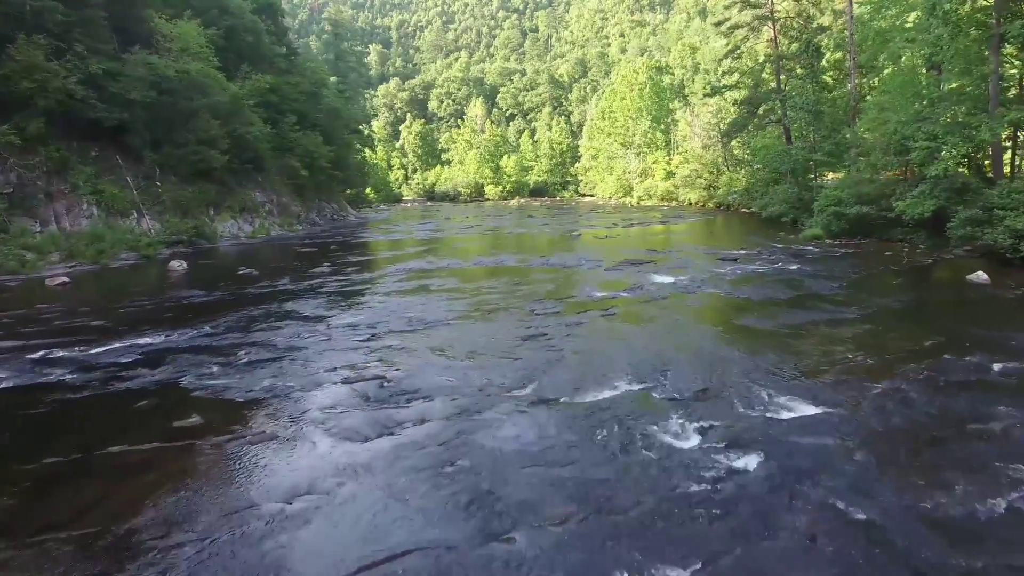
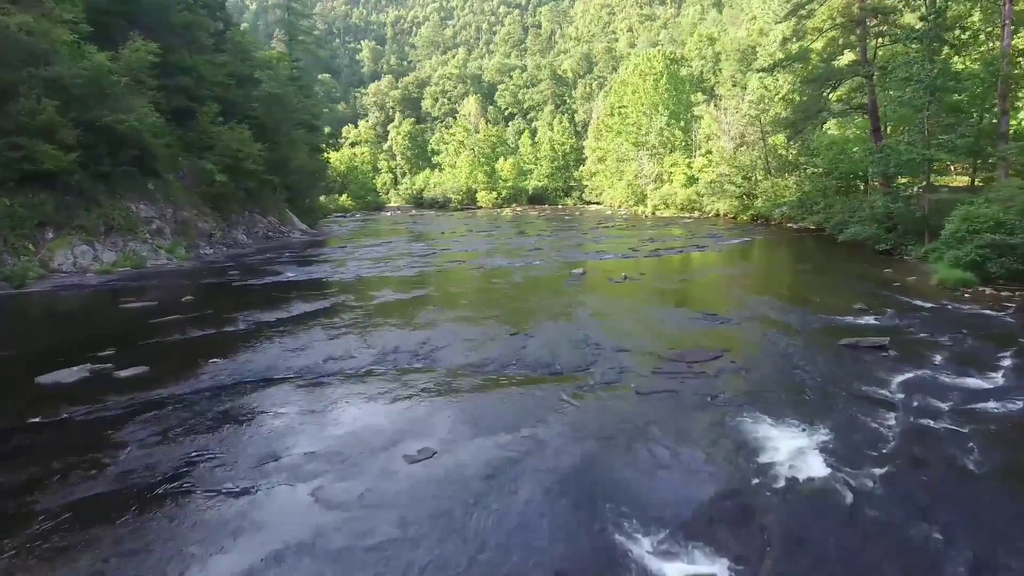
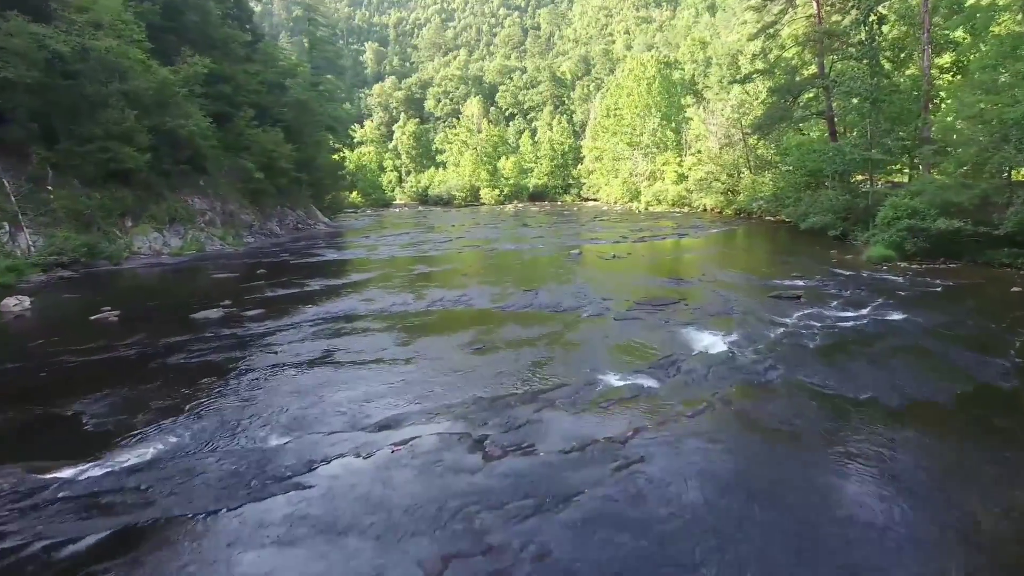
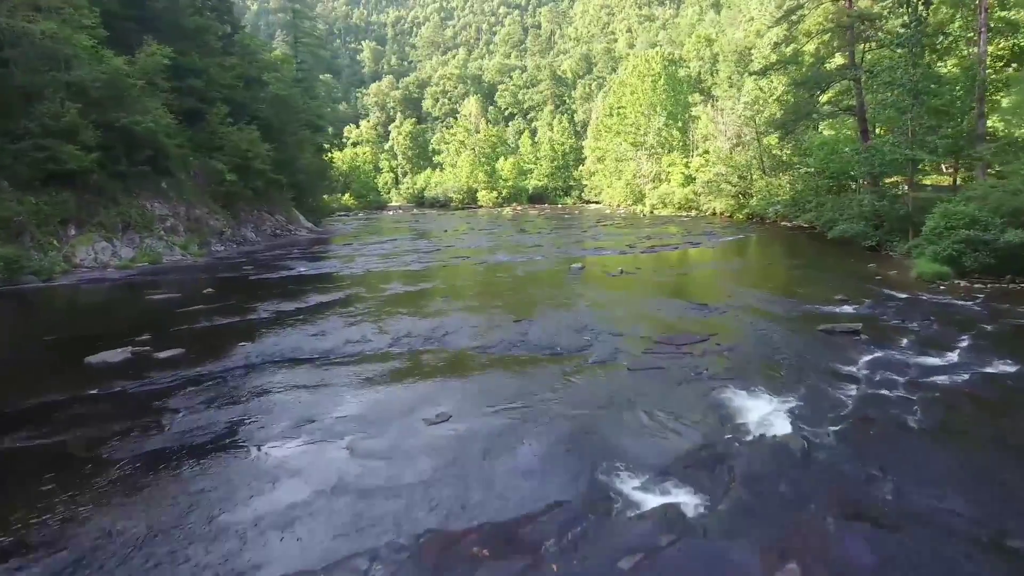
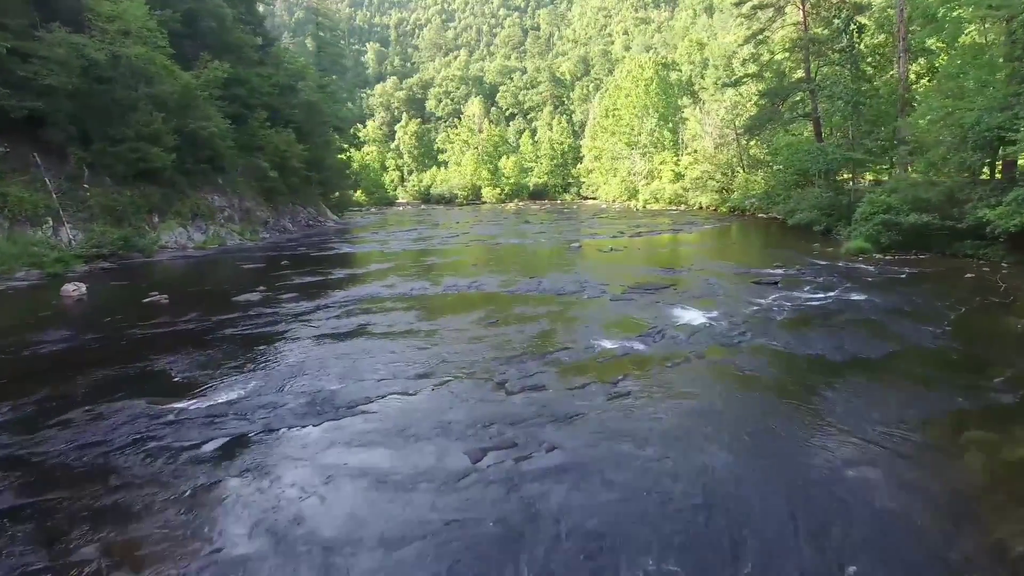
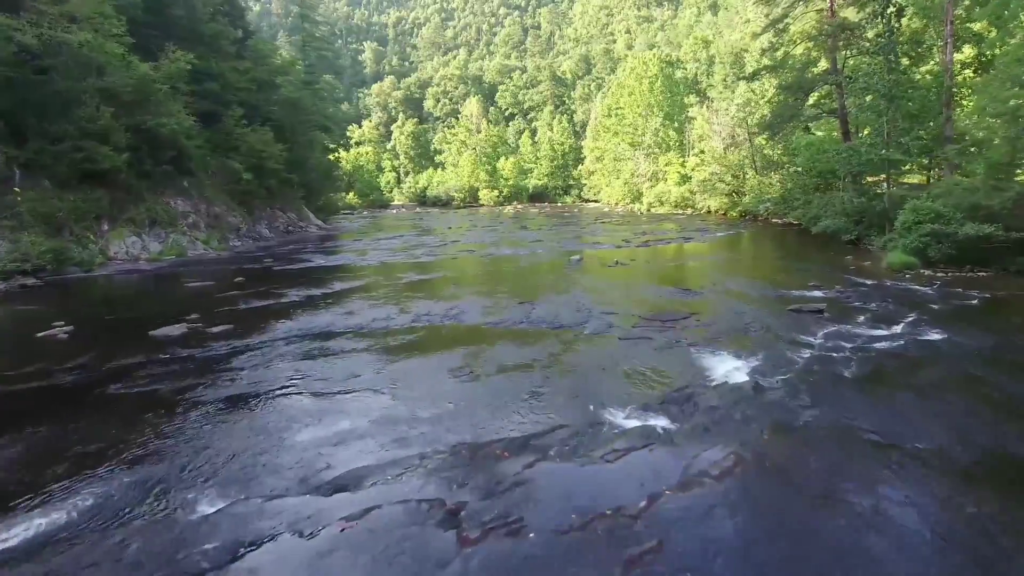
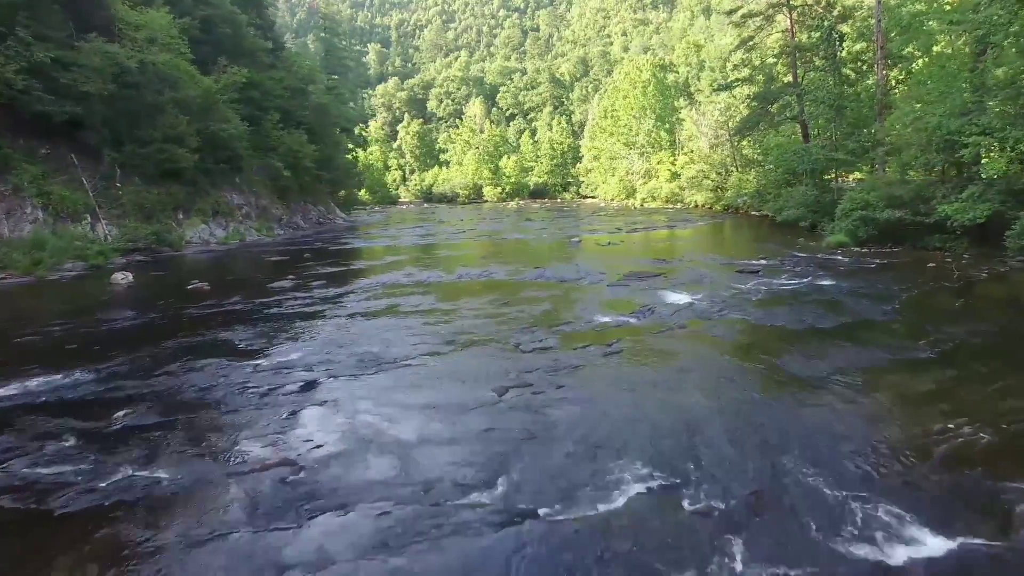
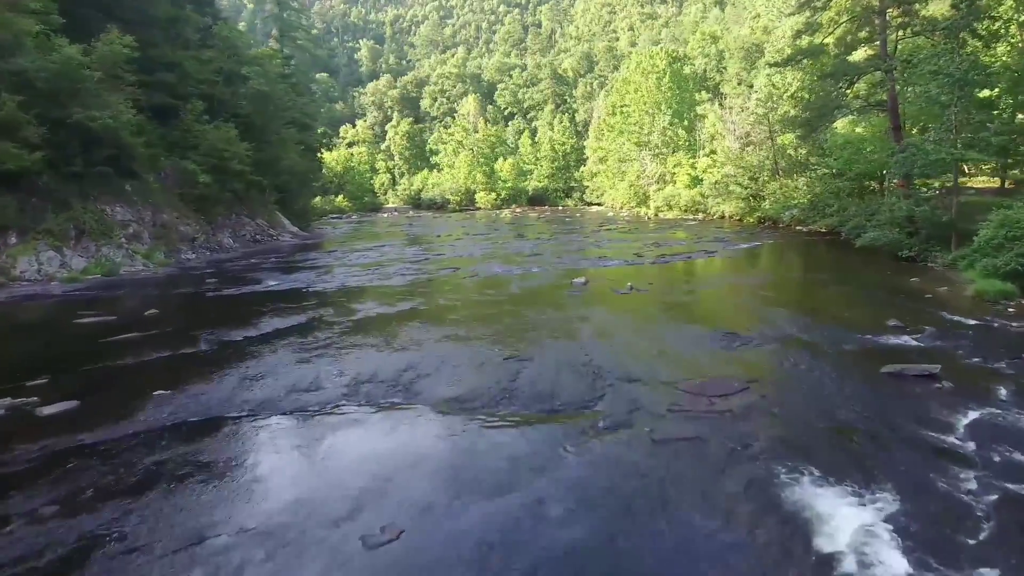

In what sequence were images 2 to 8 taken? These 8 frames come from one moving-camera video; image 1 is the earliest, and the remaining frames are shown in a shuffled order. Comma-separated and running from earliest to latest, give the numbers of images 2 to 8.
7, 5, 3, 6, 4, 2, 8
